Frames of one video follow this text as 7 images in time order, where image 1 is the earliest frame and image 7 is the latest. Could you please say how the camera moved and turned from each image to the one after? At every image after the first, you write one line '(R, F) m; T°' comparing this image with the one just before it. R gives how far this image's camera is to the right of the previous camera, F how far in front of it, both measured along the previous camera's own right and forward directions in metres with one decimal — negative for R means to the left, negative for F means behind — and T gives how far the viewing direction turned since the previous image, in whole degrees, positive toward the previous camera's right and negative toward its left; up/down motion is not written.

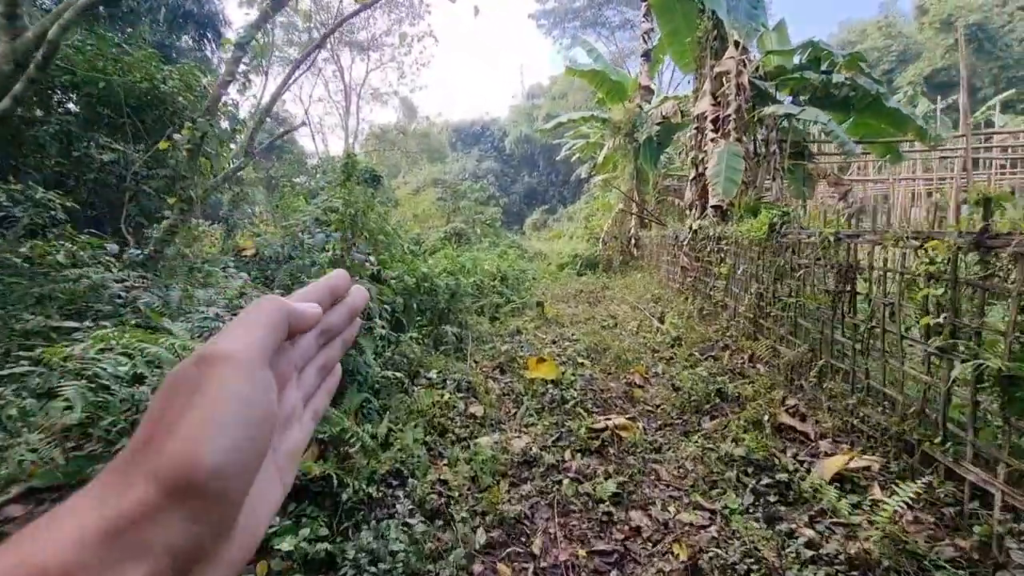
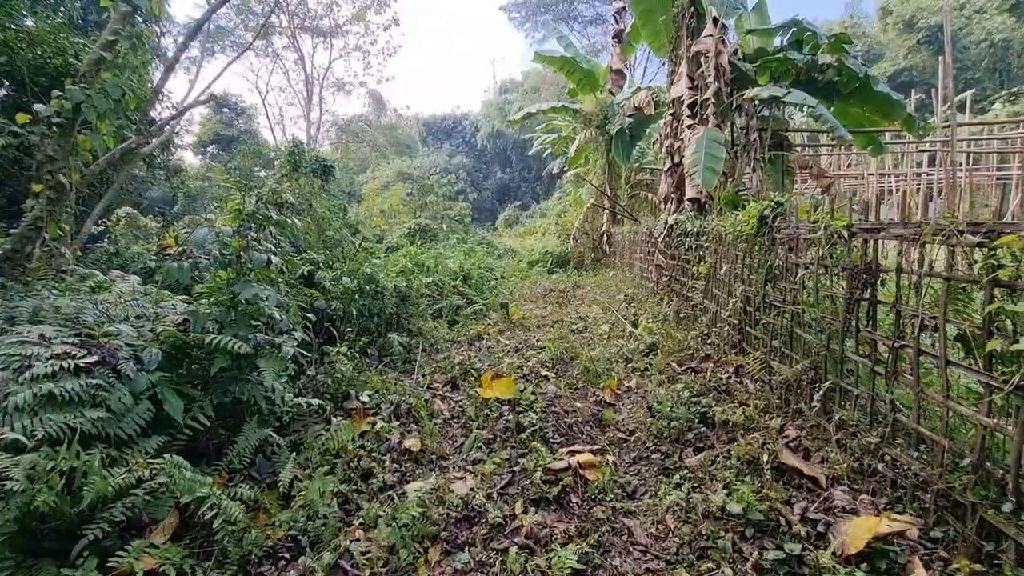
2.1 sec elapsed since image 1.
(+0.2, +0.5) m; +3°
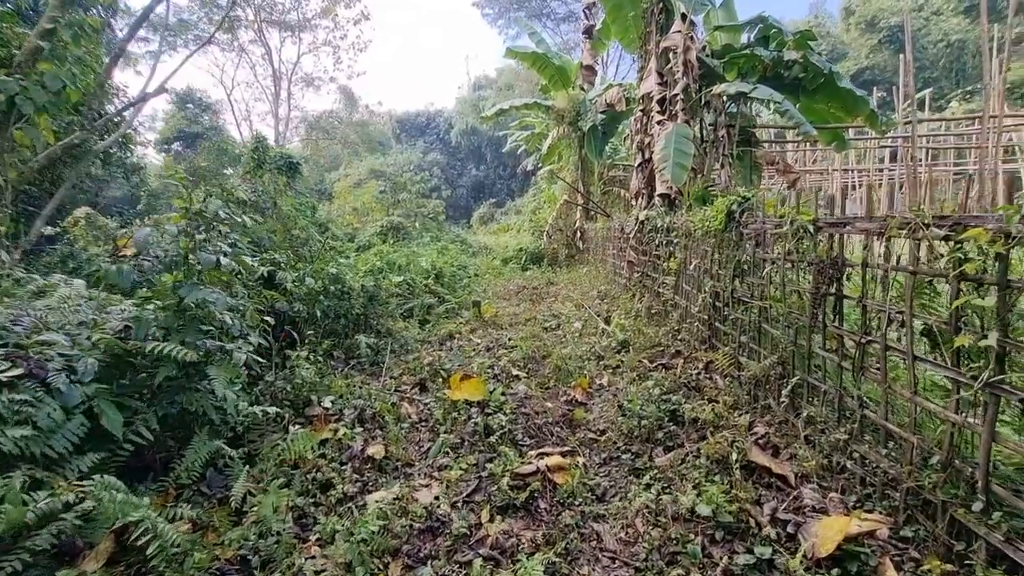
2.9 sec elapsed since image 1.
(+0.1, +0.1) m; +3°
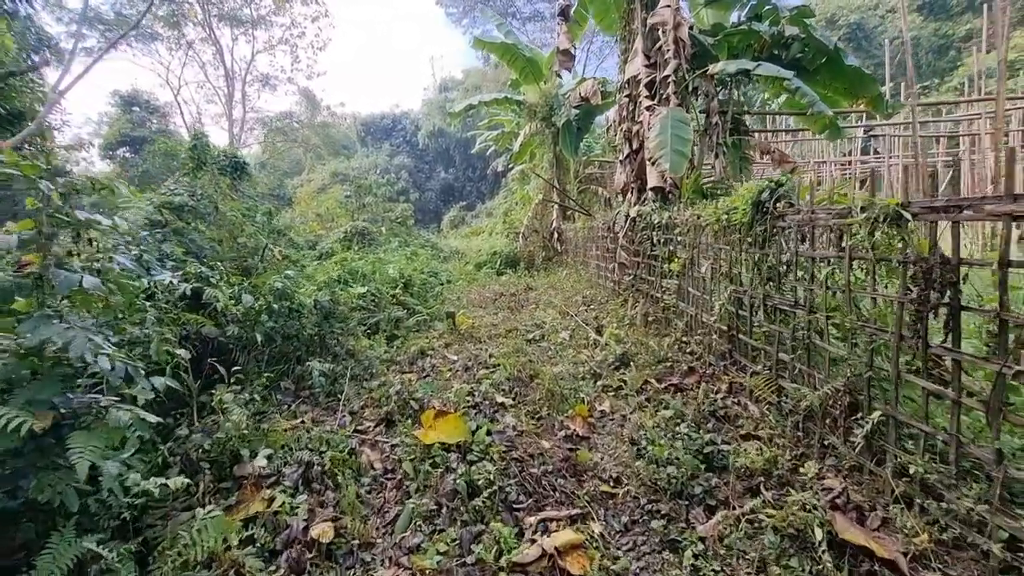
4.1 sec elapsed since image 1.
(-0.1, +0.6) m; +3°
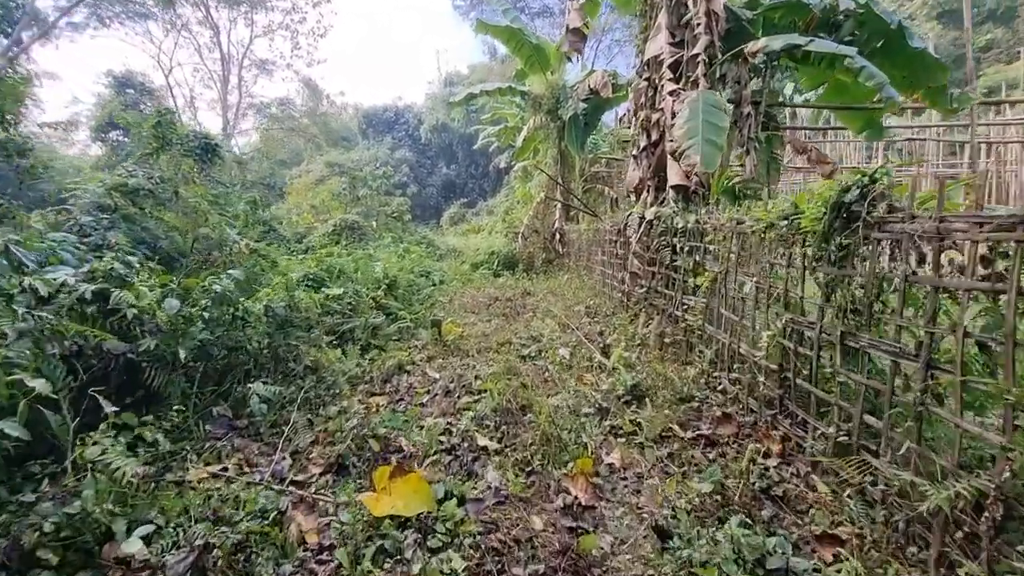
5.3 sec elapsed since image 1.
(0.0, +0.6) m; 0°
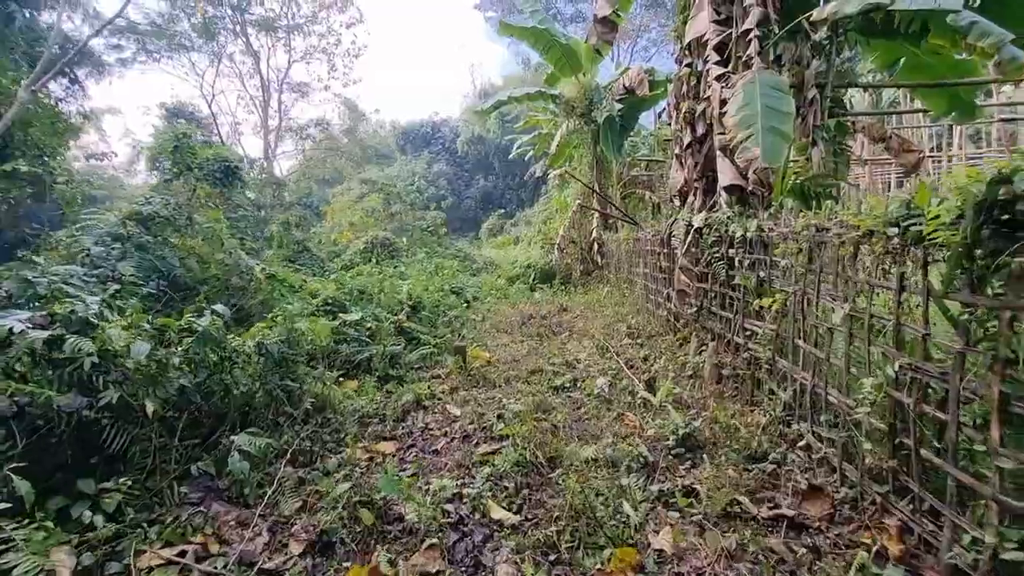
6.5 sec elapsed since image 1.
(+0.1, +0.5) m; -5°
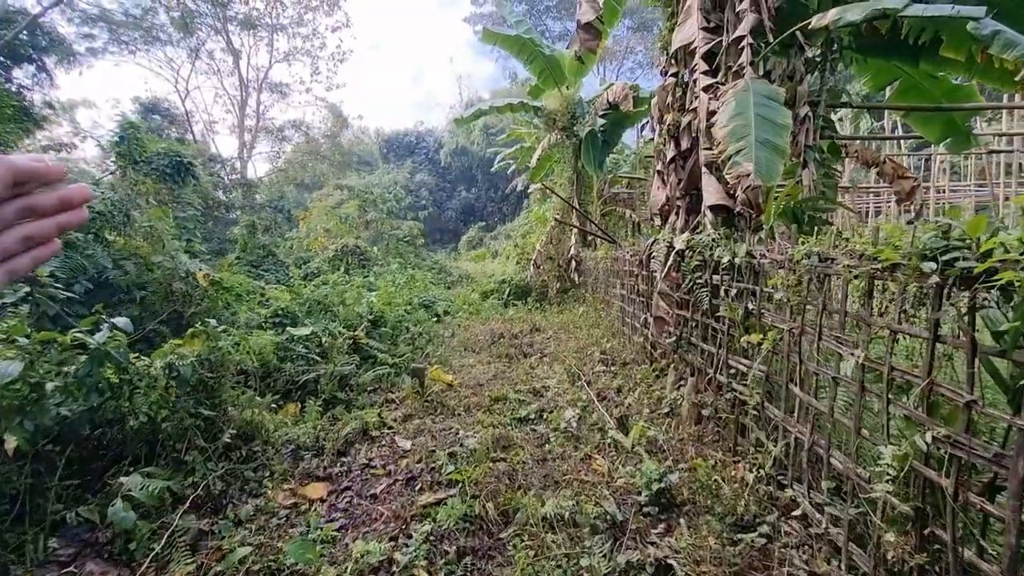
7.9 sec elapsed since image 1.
(+0.1, +0.3) m; +2°
